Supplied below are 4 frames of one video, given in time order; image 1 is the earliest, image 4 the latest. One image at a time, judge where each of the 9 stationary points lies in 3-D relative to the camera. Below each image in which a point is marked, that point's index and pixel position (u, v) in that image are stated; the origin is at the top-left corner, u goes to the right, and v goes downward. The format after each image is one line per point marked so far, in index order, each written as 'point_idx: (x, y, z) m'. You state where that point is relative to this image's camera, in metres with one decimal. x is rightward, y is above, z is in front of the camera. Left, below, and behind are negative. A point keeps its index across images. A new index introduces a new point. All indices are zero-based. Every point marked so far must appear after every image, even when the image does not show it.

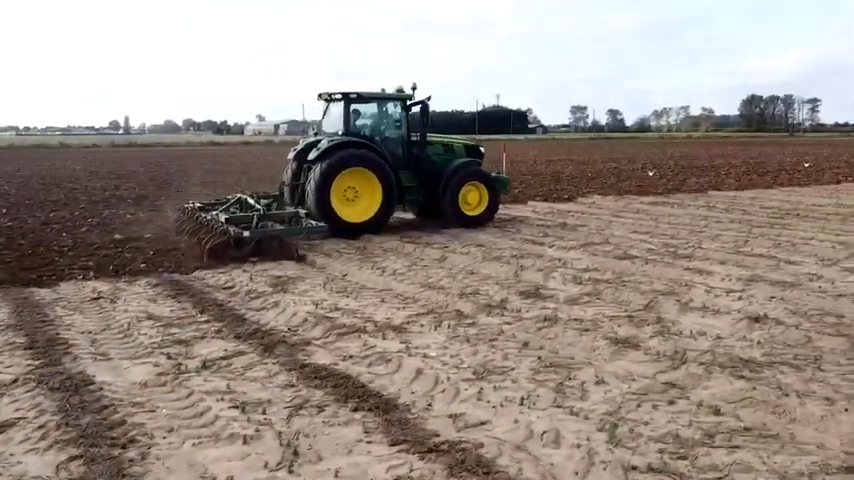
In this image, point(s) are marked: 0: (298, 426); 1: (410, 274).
0: (-0.5, -0.7, +3.5) m
1: (-0.1, -0.3, +7.2) m
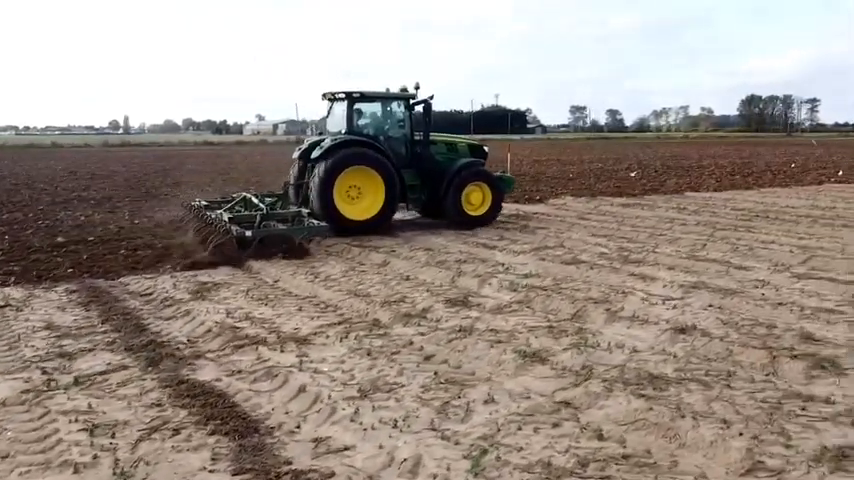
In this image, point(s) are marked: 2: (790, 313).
0: (-1.0, -0.8, +3.2) m
1: (-0.7, -0.3, +6.9) m
2: (+2.3, -0.5, +5.6) m
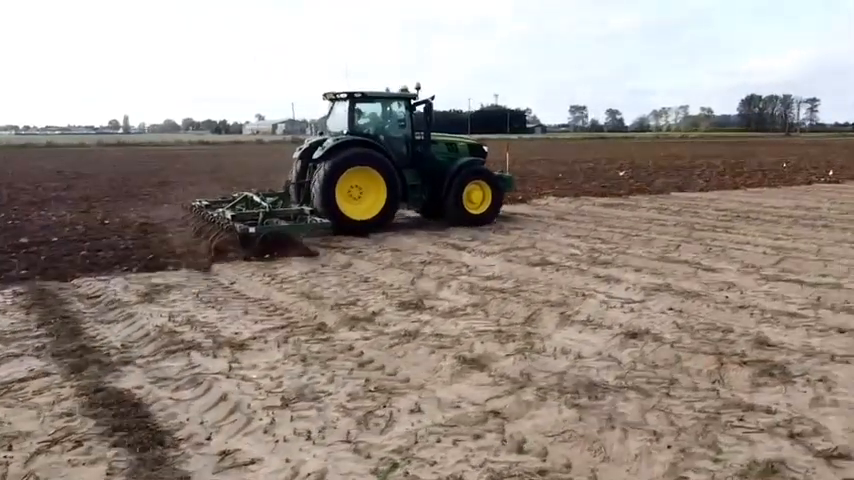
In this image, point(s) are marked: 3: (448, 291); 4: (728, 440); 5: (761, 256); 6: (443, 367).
0: (-1.4, -0.8, +3.1) m
1: (-1.0, -0.3, +6.8) m
2: (+2.0, -0.5, +5.4) m
3: (+0.1, -0.4, +6.4) m
4: (+1.1, -0.7, +3.3) m
5: (+3.0, -0.1, +8.1) m
6: (+0.1, -0.6, +4.3) m
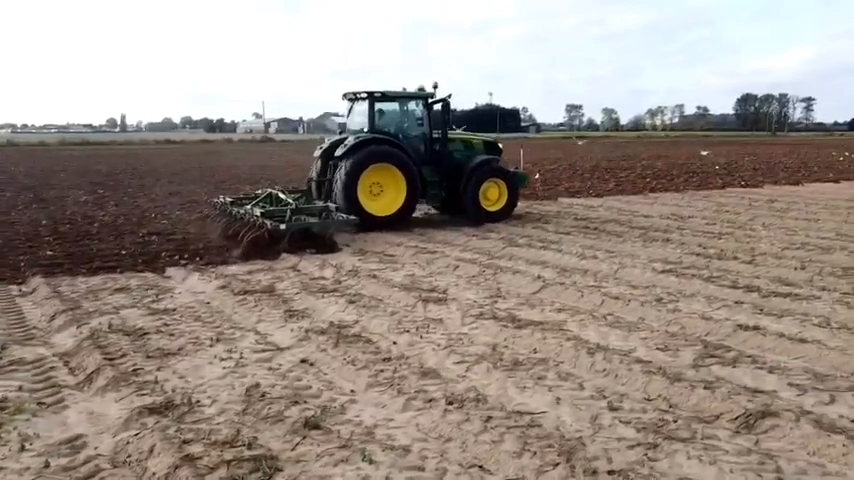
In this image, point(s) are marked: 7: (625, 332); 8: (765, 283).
0: (-3.6, -1.0, +1.8) m
1: (-3.2, -0.5, +5.5) m
2: (-0.3, -0.6, +4.2) m
3: (-2.1, -0.5, +5.2) m
4: (-1.1, -0.9, +2.0) m
5: (+0.8, -0.3, +6.8) m
6: (-2.2, -0.8, +3.1) m
7: (+1.1, -0.5, +5.1) m
8: (+2.6, -0.3, +6.8) m
